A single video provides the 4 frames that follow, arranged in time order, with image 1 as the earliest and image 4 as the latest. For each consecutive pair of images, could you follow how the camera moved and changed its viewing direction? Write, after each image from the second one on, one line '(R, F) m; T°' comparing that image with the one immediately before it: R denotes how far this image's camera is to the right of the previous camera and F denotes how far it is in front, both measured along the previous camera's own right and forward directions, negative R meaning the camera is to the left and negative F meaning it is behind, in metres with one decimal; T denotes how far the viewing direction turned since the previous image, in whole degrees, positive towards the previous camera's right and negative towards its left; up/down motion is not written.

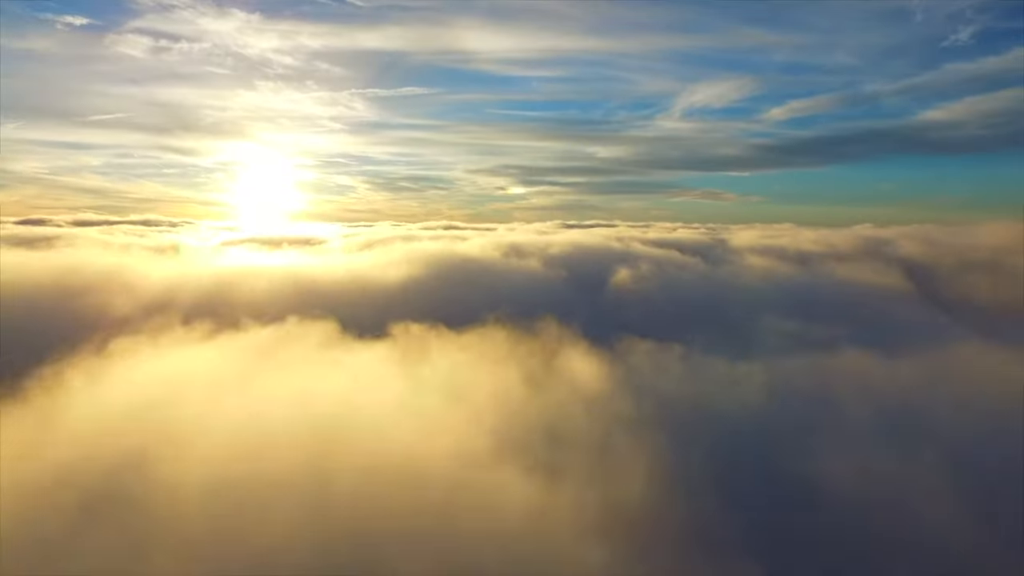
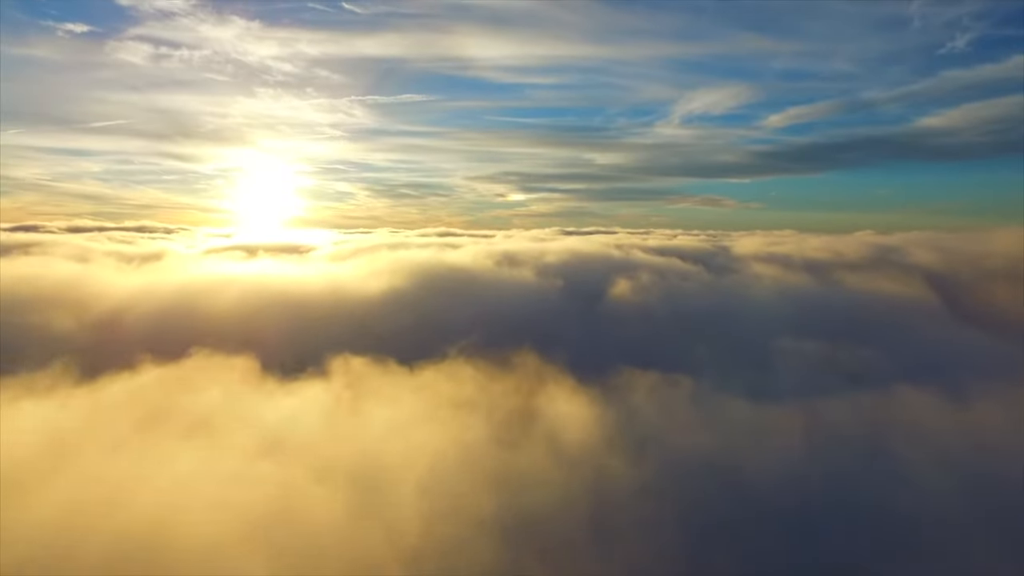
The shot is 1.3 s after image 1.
(+1.0, +5.9) m; 0°
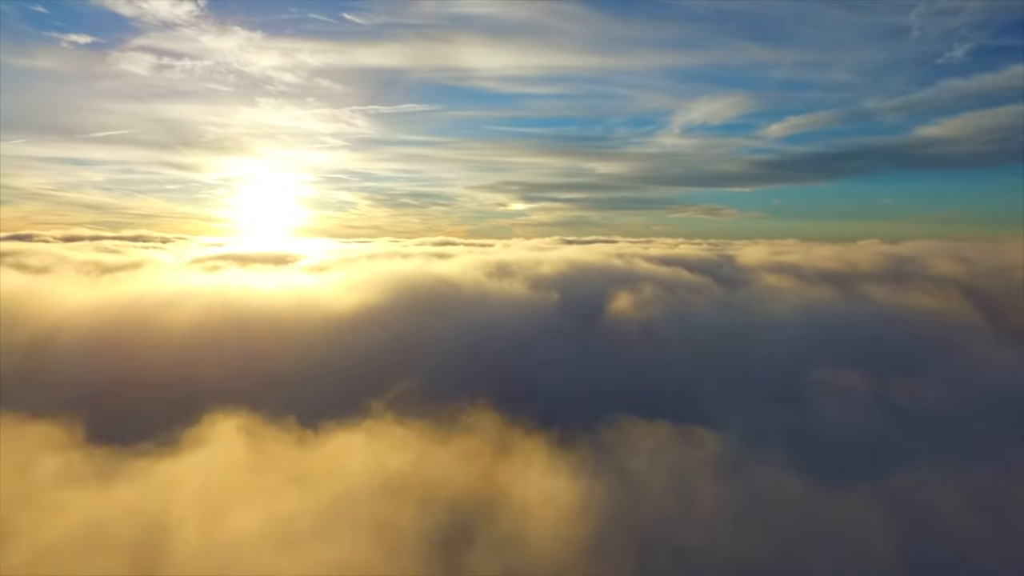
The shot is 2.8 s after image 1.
(+1.2, +7.6) m; 0°
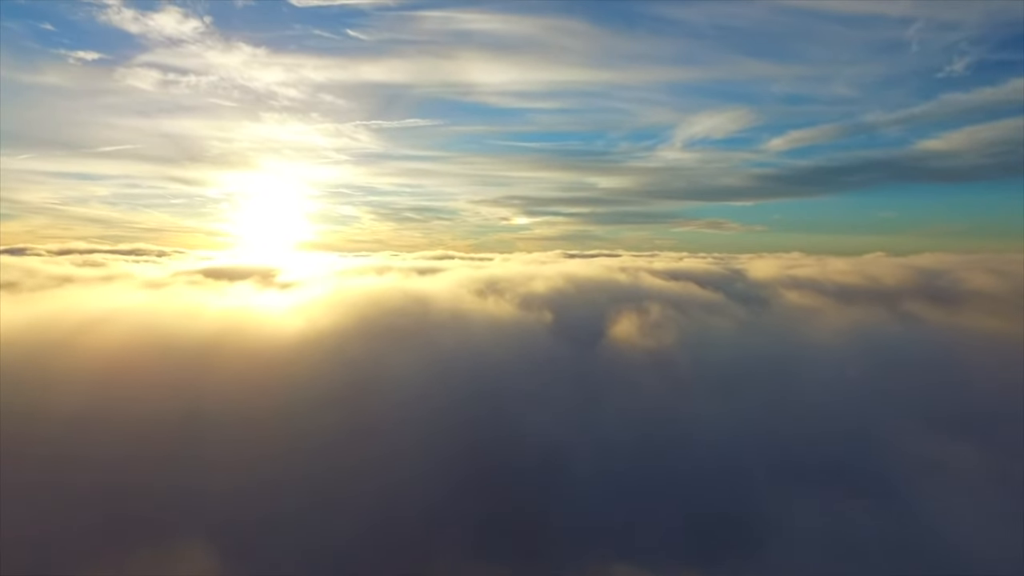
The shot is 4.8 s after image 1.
(-2.1, +3.4) m; 0°
